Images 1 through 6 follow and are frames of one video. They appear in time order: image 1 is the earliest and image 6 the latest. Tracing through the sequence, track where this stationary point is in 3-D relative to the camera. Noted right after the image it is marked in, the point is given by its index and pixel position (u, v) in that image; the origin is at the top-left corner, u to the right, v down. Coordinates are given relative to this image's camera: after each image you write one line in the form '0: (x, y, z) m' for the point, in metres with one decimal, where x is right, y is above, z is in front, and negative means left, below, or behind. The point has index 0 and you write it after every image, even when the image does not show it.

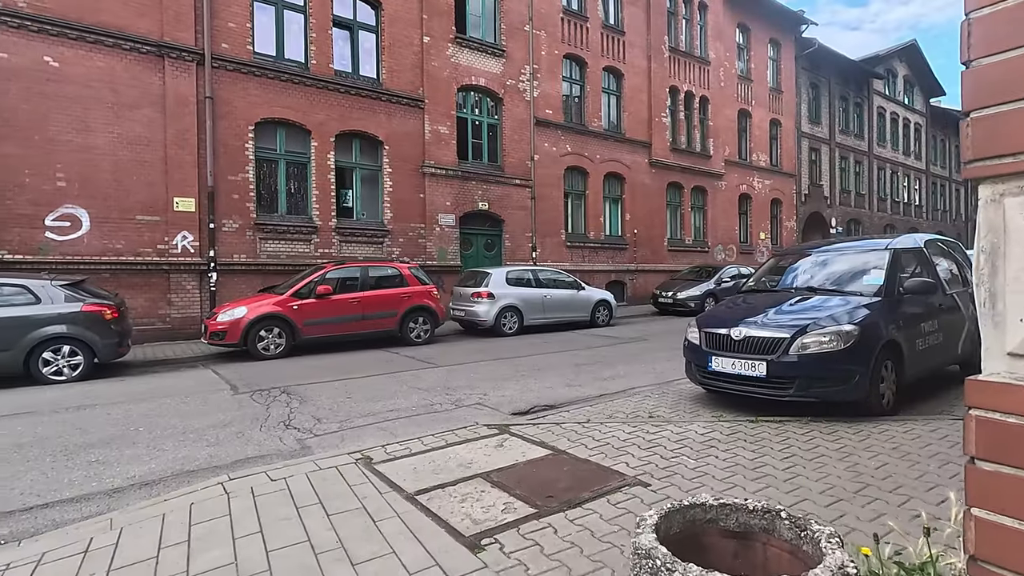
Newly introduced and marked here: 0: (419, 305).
0: (-1.9, -0.3, +10.8) m
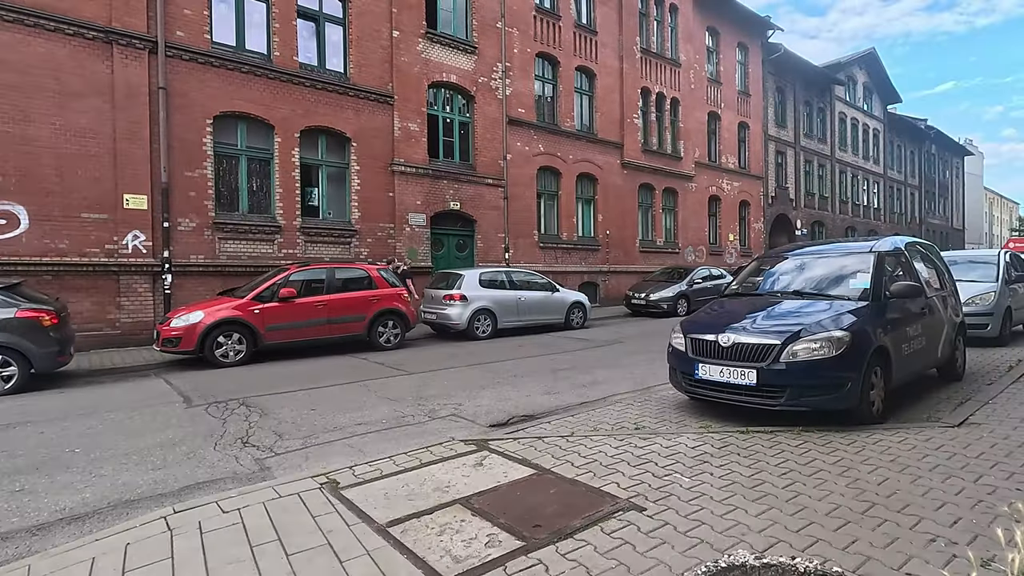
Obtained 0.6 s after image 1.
0: (-2.4, -0.4, +10.4) m
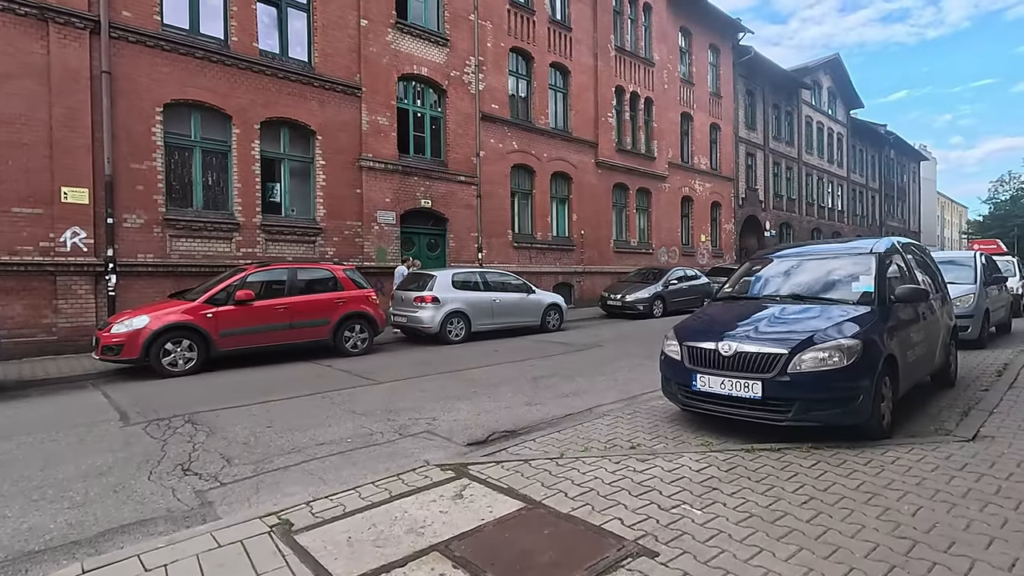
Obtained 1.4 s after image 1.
0: (-2.8, -0.4, +9.8) m
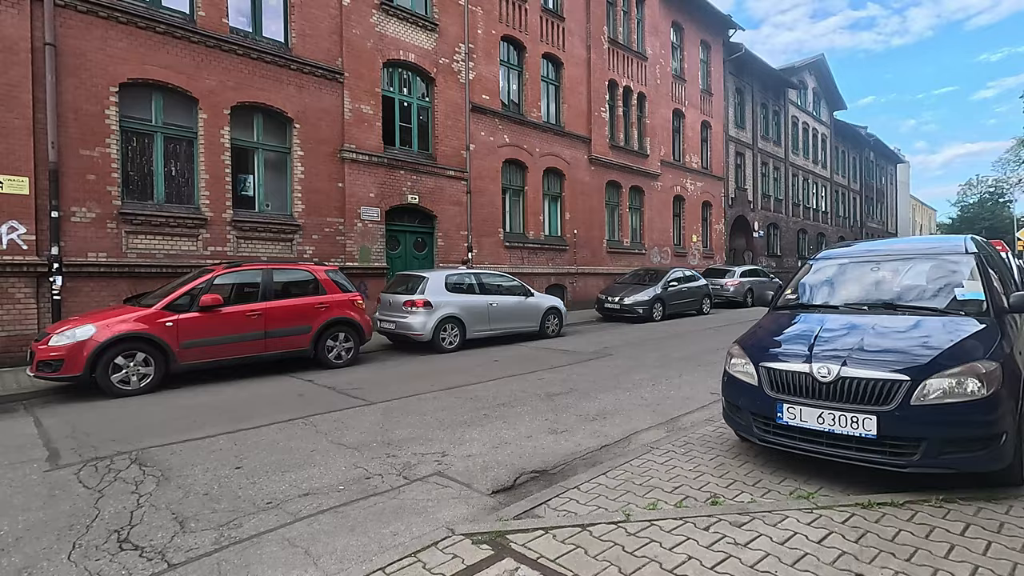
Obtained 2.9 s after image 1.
0: (-2.8, -0.5, +8.7) m
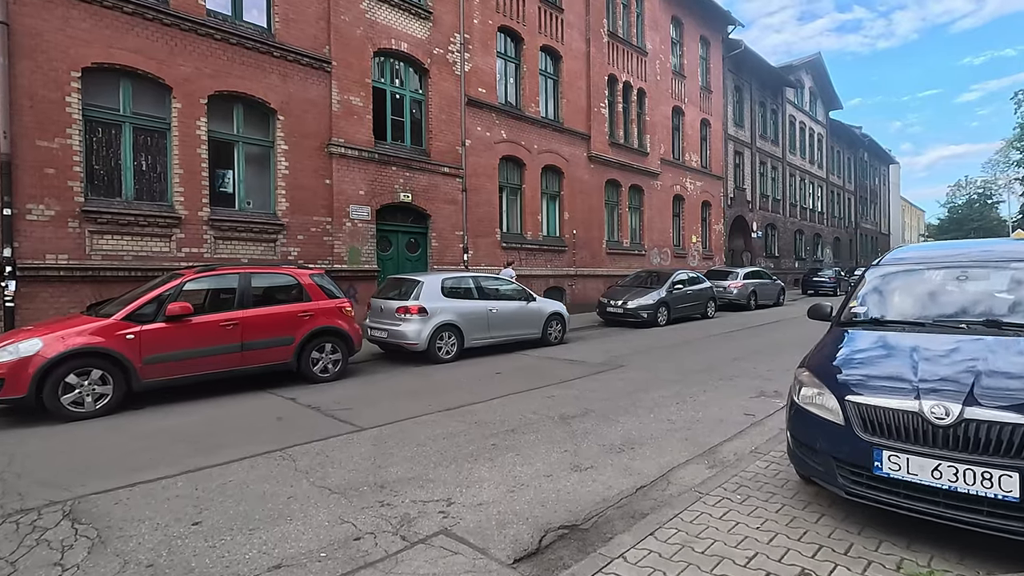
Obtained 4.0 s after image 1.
0: (-2.7, -0.6, +7.9) m
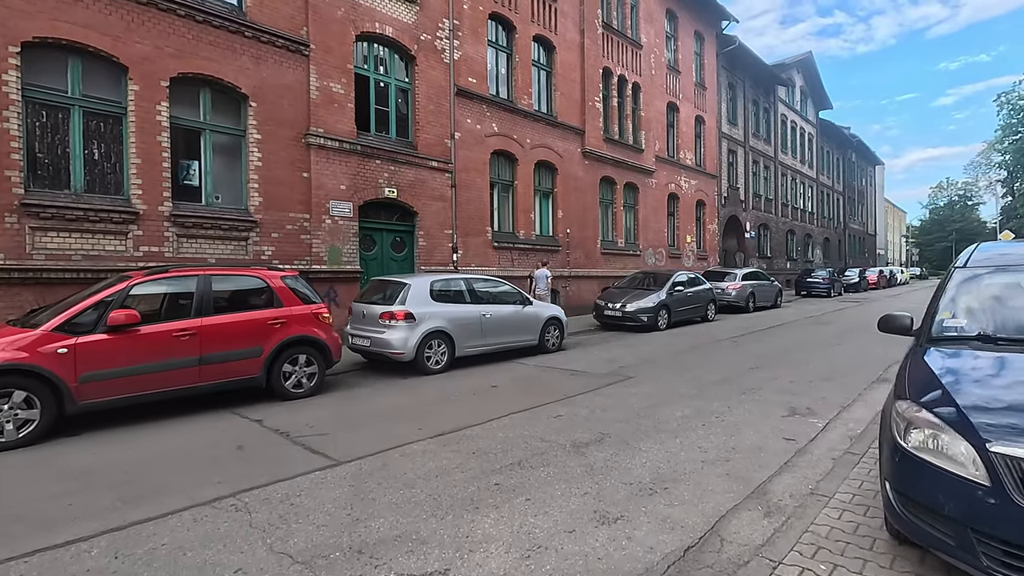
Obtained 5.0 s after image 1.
0: (-2.7, -0.6, +6.9) m
